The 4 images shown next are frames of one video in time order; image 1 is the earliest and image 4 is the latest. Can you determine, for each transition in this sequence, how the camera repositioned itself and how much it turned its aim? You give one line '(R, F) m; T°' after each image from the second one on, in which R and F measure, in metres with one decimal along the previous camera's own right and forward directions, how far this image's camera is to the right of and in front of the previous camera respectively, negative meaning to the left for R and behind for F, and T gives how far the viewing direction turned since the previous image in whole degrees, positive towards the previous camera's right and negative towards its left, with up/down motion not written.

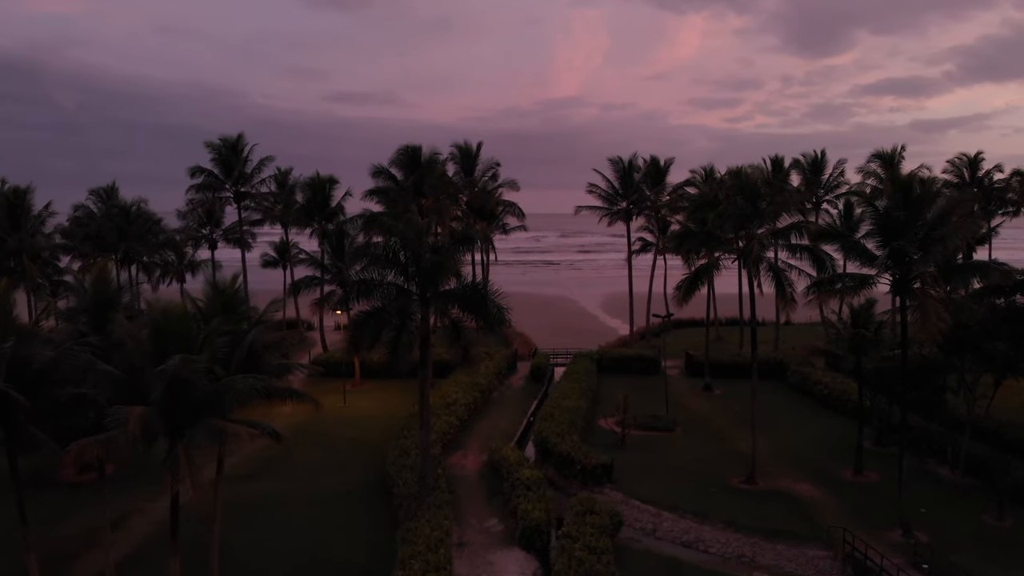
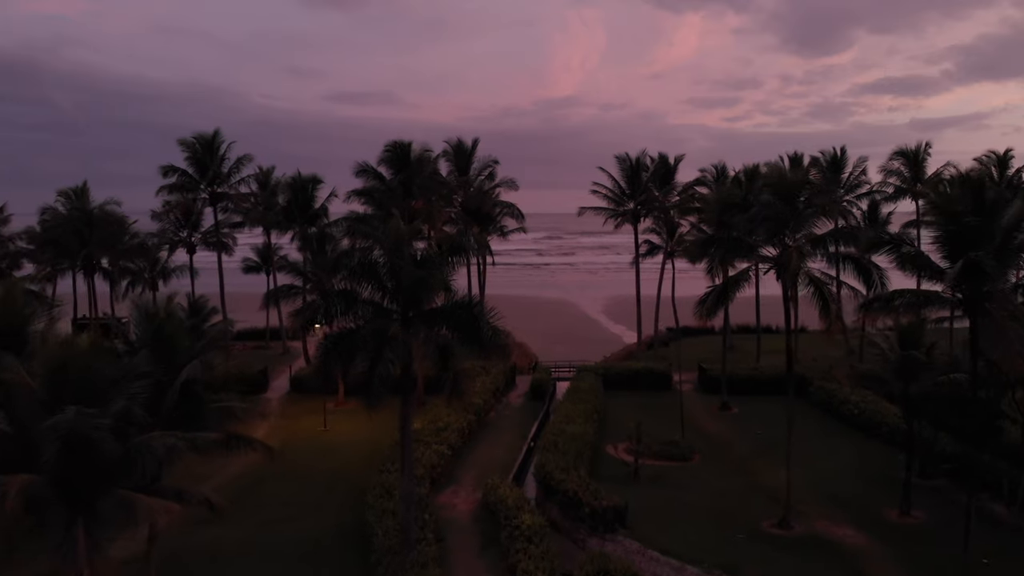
(0.0, +2.4) m; 0°
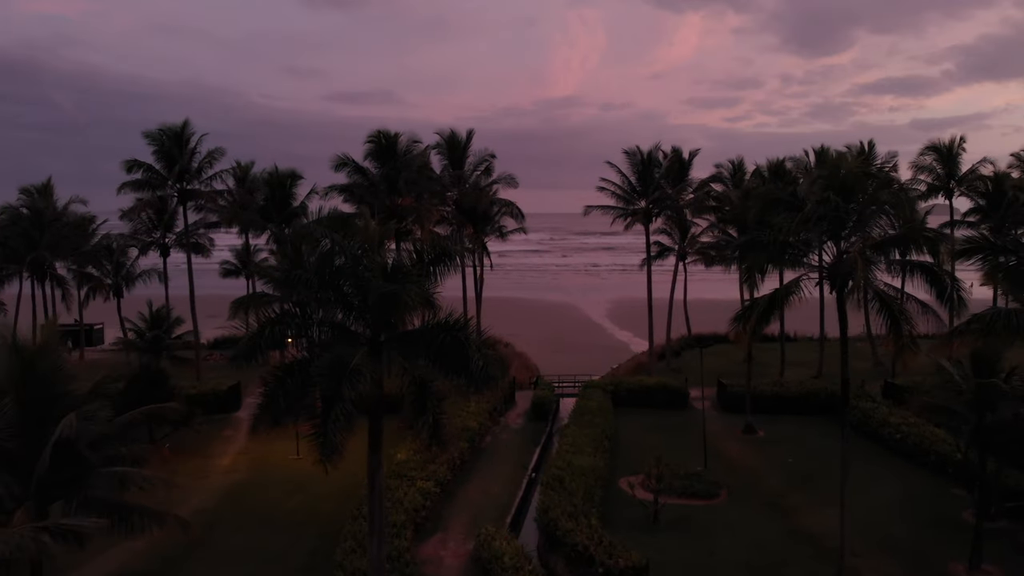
(0.0, +2.8) m; 0°
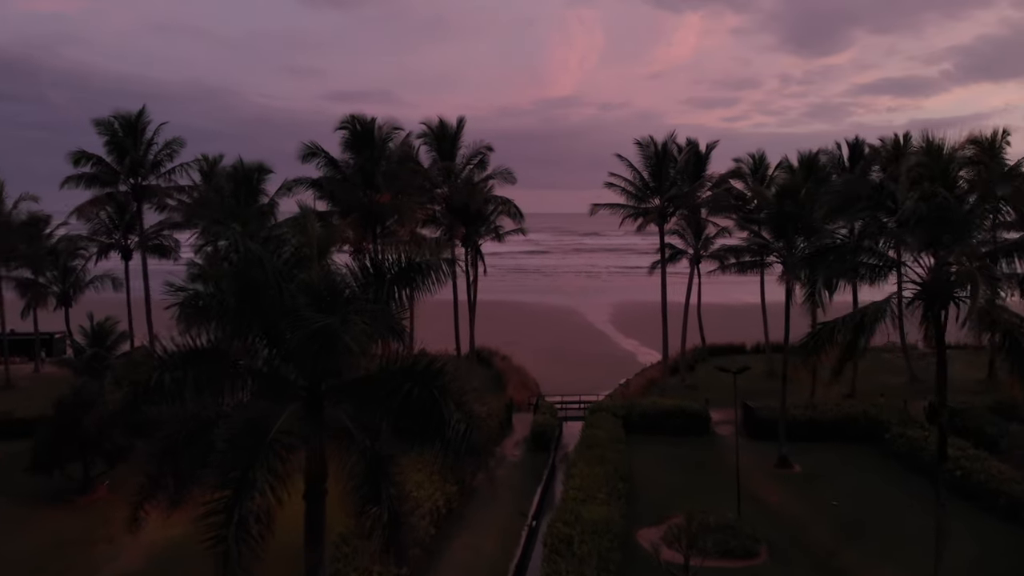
(0.0, +3.1) m; 0°
